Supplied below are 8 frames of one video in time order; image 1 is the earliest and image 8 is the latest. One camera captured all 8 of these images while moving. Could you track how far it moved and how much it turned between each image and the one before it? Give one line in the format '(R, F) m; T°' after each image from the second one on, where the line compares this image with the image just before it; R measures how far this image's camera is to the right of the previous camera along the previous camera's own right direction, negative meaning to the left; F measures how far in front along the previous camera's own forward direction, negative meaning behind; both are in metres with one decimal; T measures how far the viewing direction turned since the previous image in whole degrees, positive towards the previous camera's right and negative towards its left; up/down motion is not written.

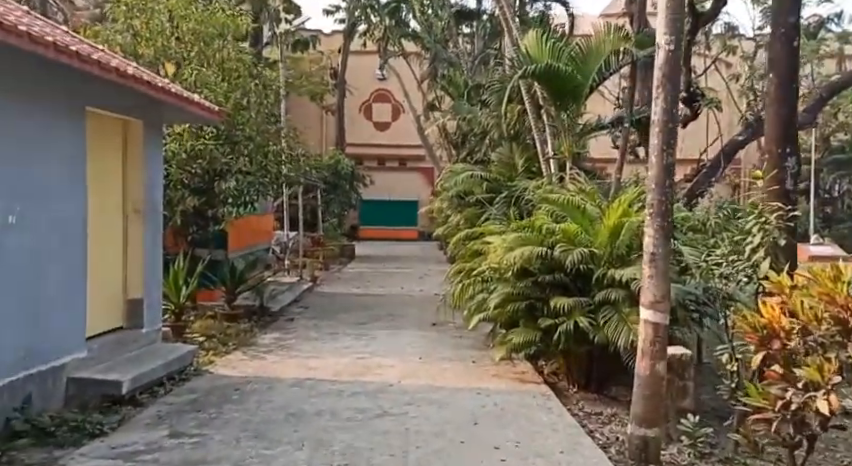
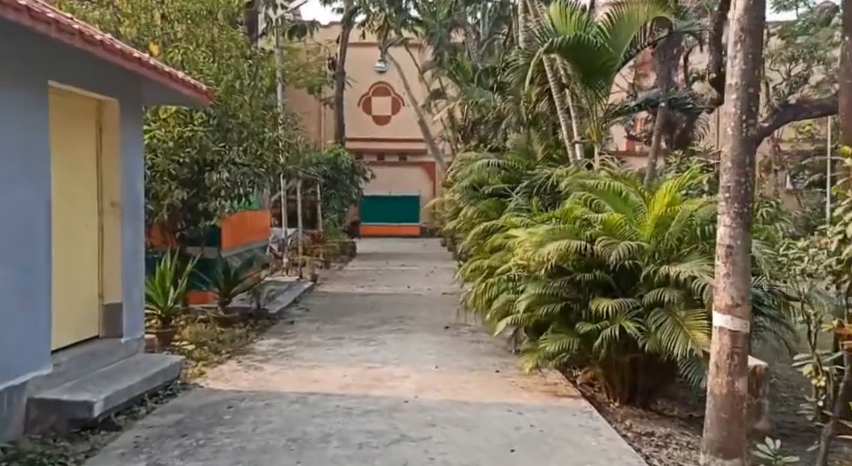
(-0.1, +0.9) m; 0°
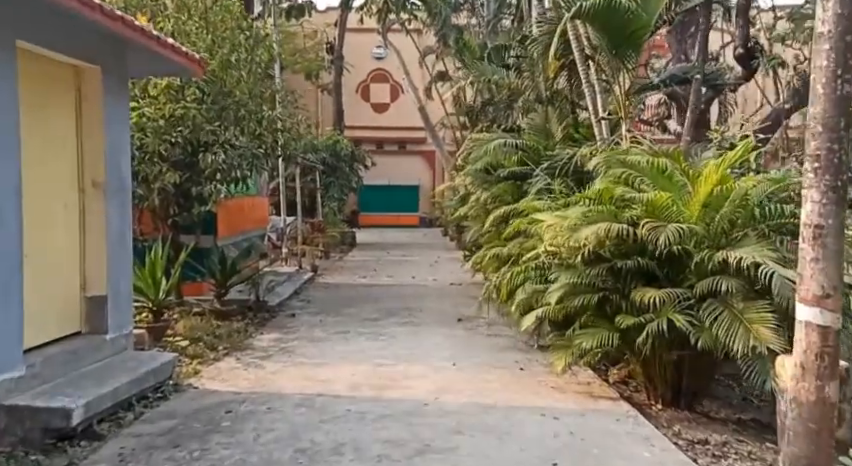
(-0.2, +0.6) m; 0°
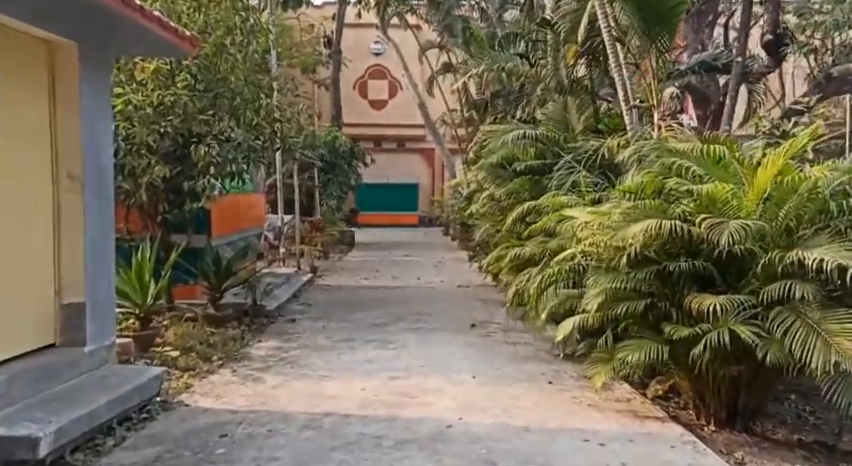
(-0.1, +0.7) m; 0°
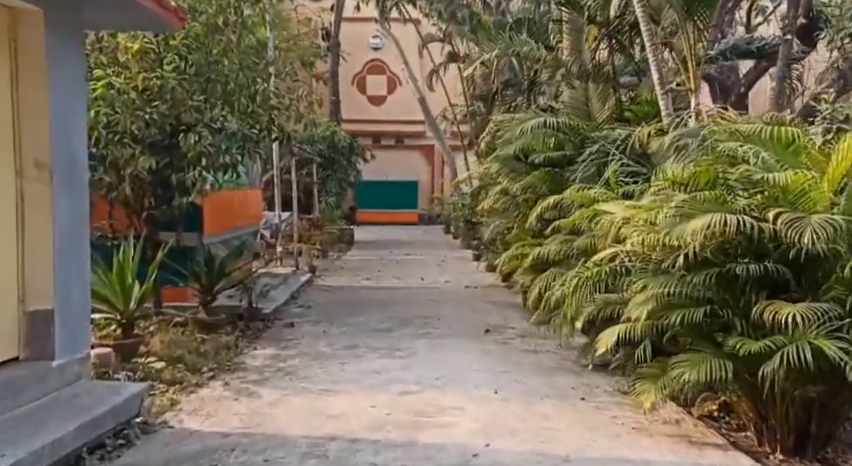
(-0.1, +0.7) m; 0°
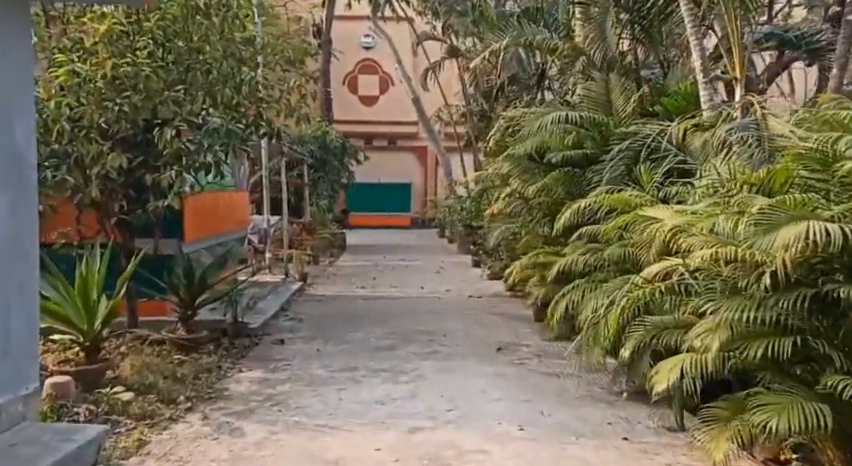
(-0.1, +0.8) m; +1°
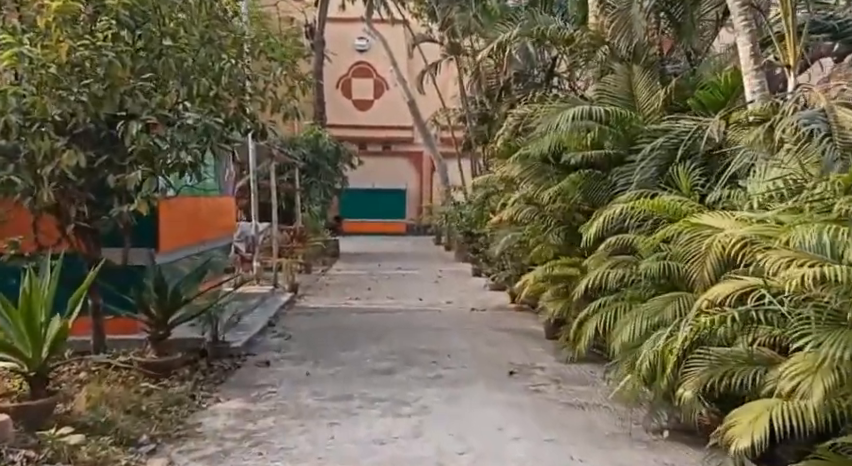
(-0.1, +0.8) m; 0°
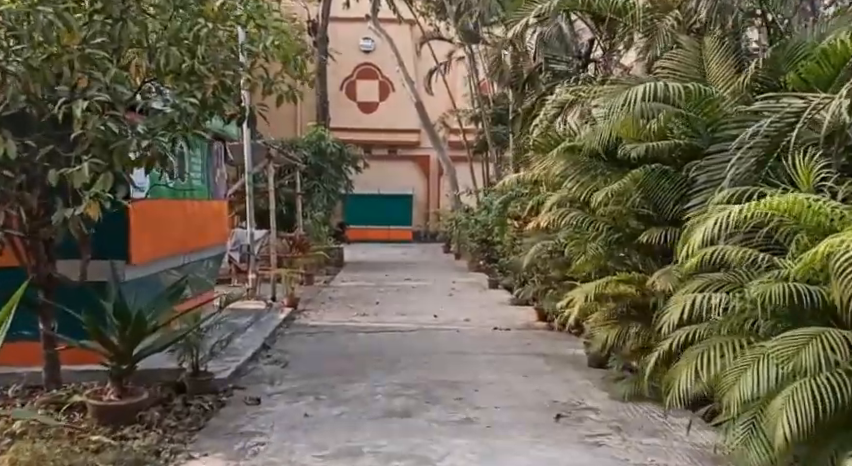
(-0.1, +1.2) m; 0°
